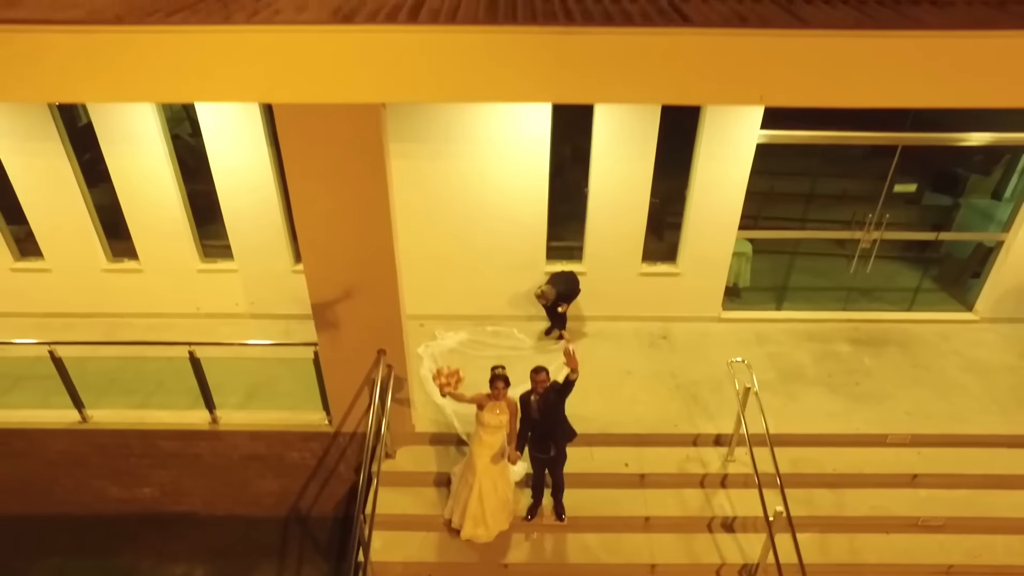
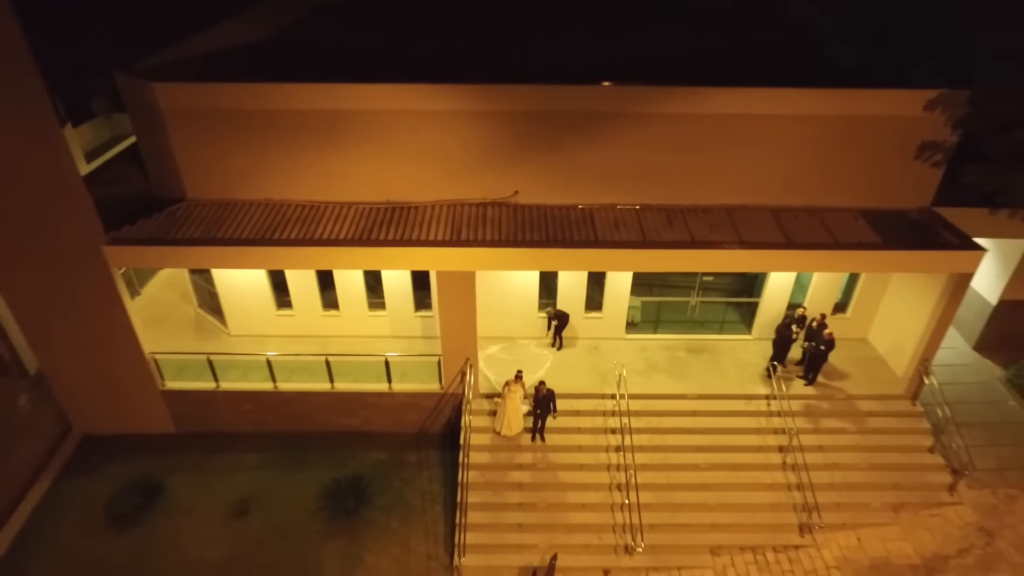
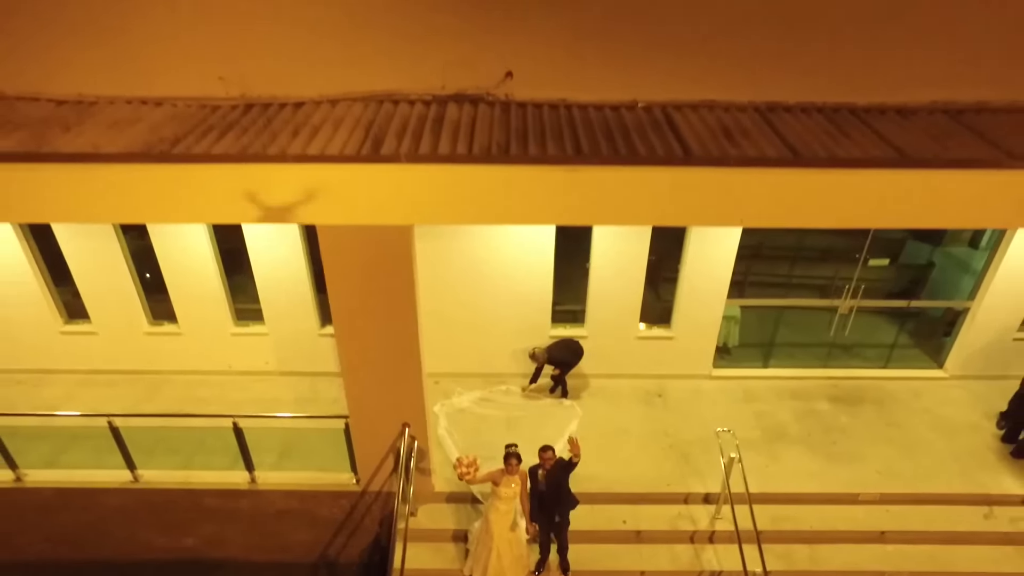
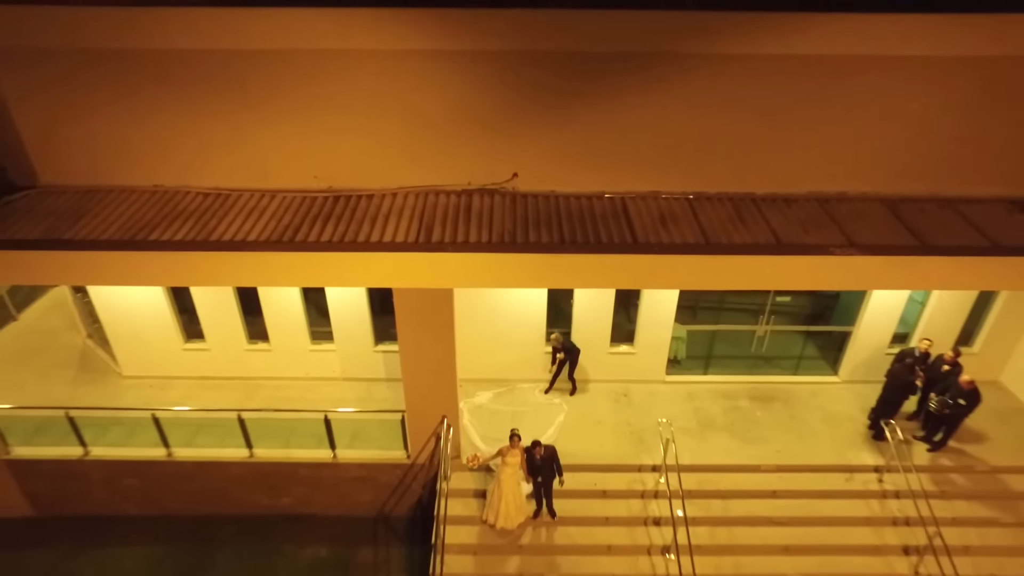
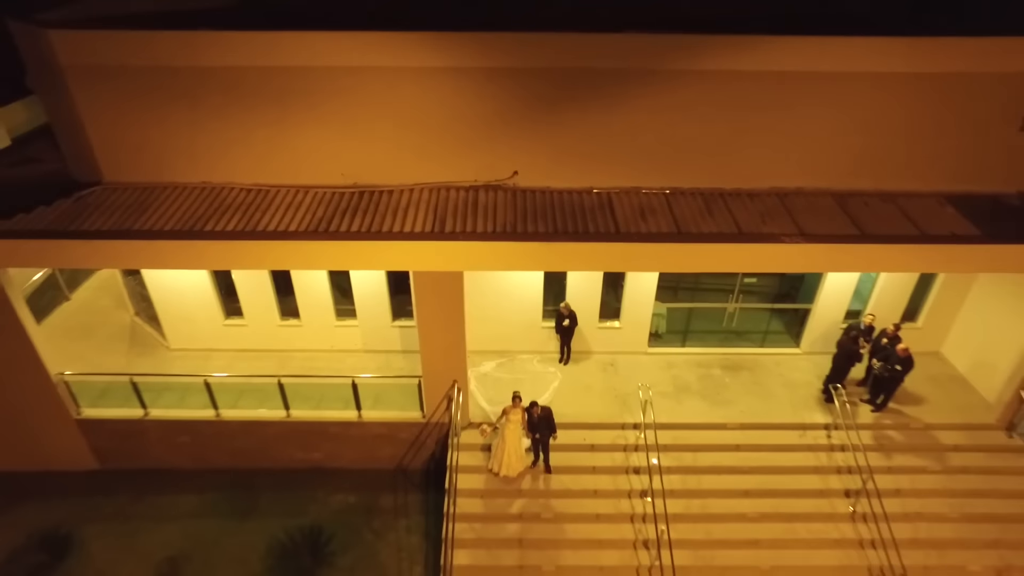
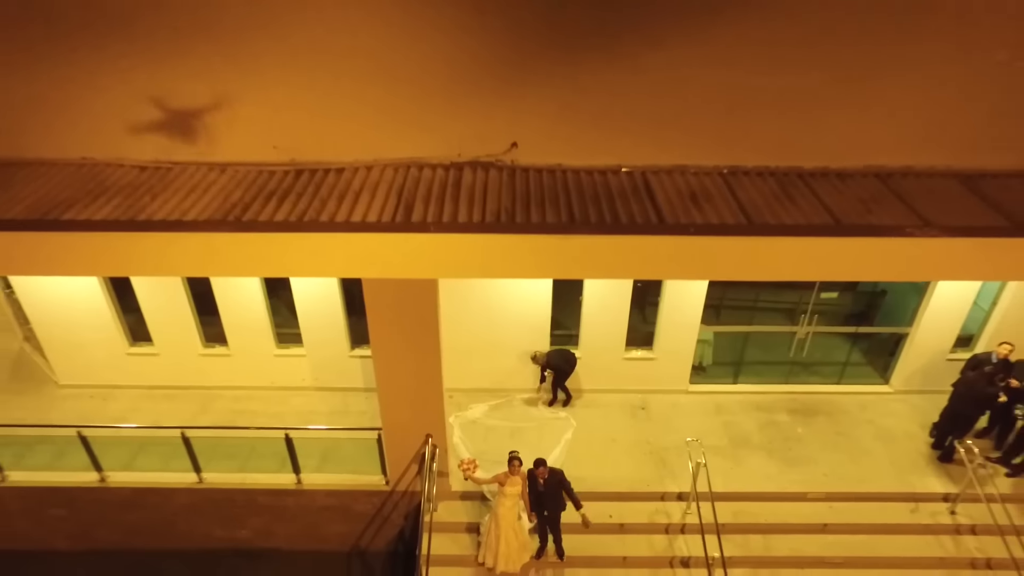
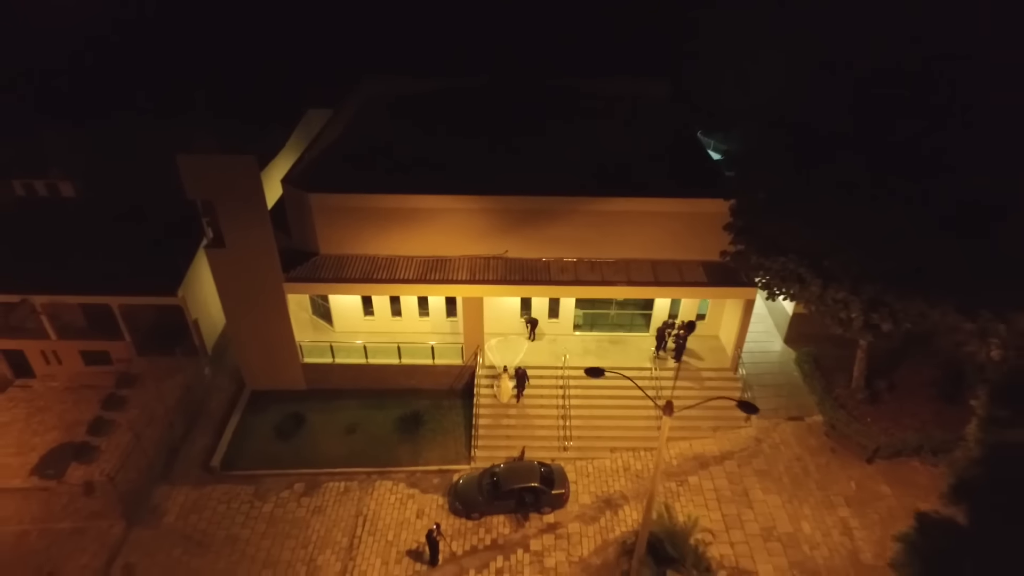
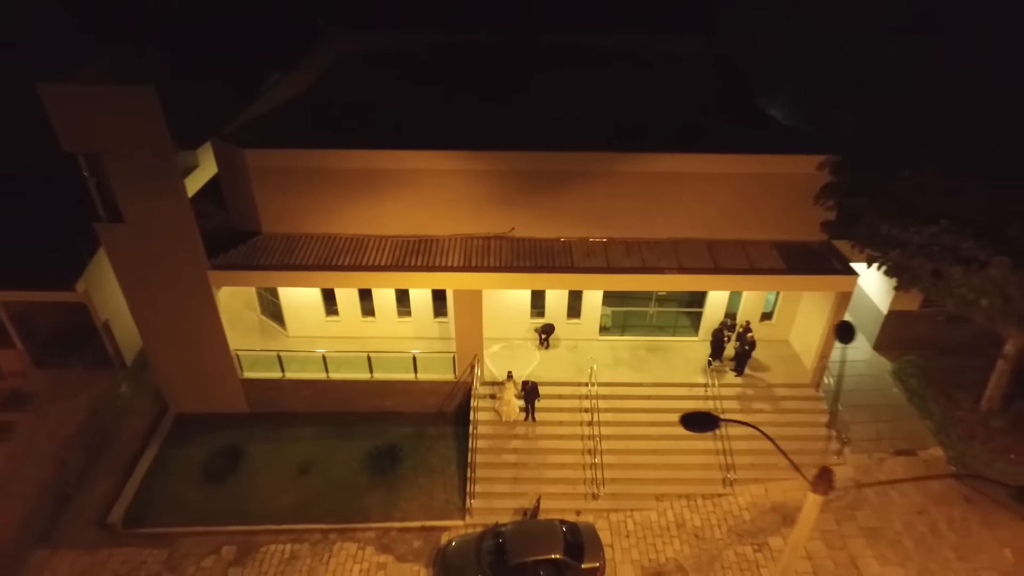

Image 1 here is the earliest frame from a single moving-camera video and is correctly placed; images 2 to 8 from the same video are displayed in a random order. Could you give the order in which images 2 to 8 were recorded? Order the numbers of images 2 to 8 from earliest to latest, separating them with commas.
3, 6, 4, 5, 2, 8, 7
